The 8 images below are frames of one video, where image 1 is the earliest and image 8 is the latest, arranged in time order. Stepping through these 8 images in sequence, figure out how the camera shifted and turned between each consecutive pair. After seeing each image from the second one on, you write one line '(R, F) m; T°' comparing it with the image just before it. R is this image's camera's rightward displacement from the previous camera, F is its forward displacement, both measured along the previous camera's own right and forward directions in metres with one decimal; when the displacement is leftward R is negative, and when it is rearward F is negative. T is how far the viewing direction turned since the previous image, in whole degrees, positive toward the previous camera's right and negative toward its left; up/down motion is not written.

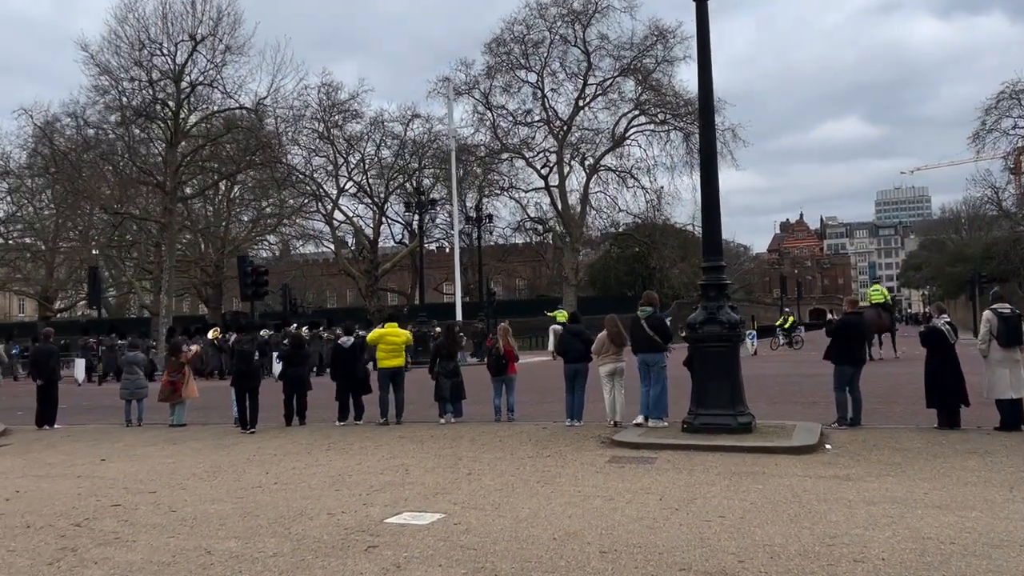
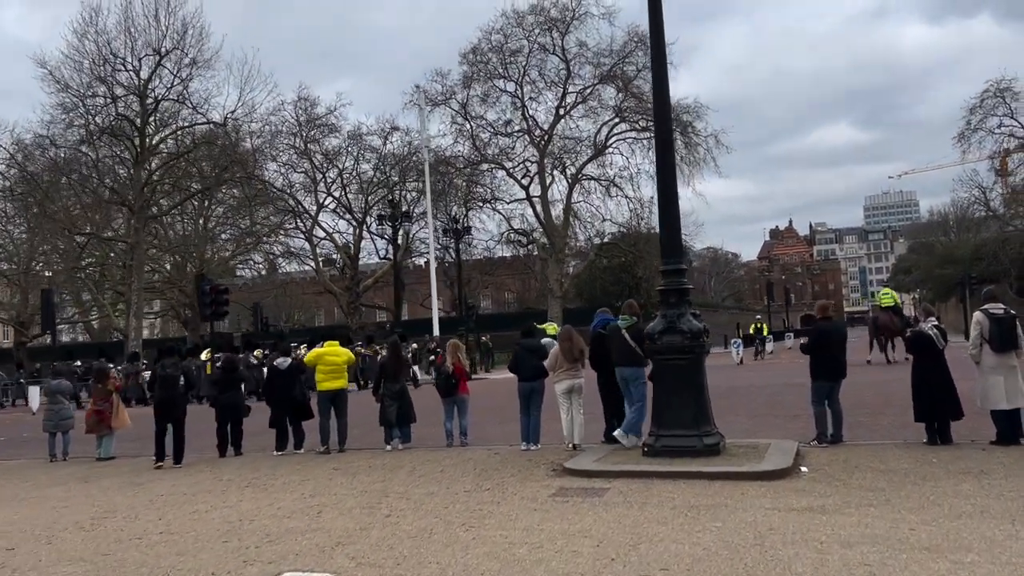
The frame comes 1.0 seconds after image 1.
(+0.8, +1.3) m; 0°
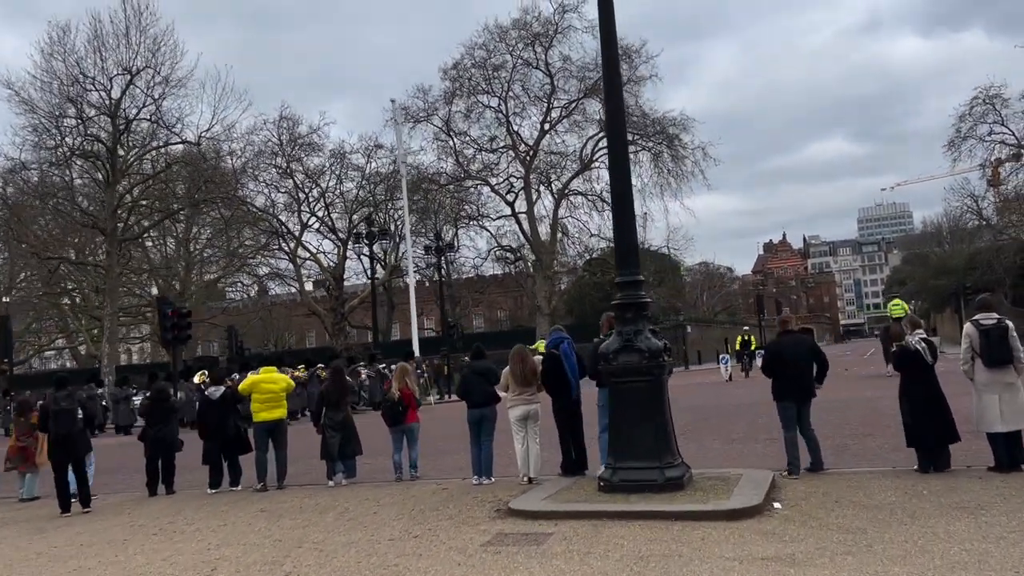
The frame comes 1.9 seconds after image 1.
(+0.7, +1.2) m; 0°
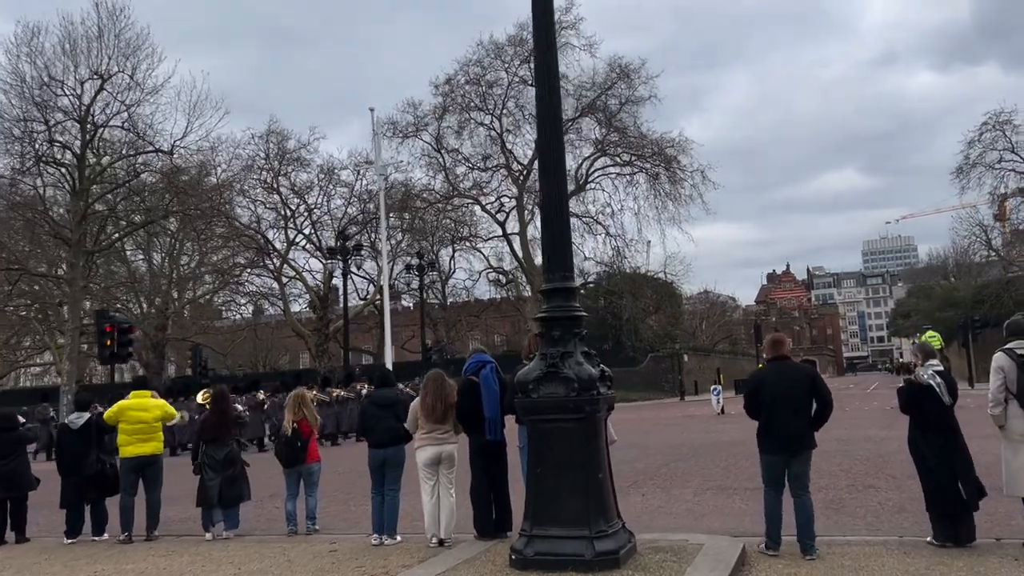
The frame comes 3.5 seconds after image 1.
(+1.1, +2.4) m; 0°
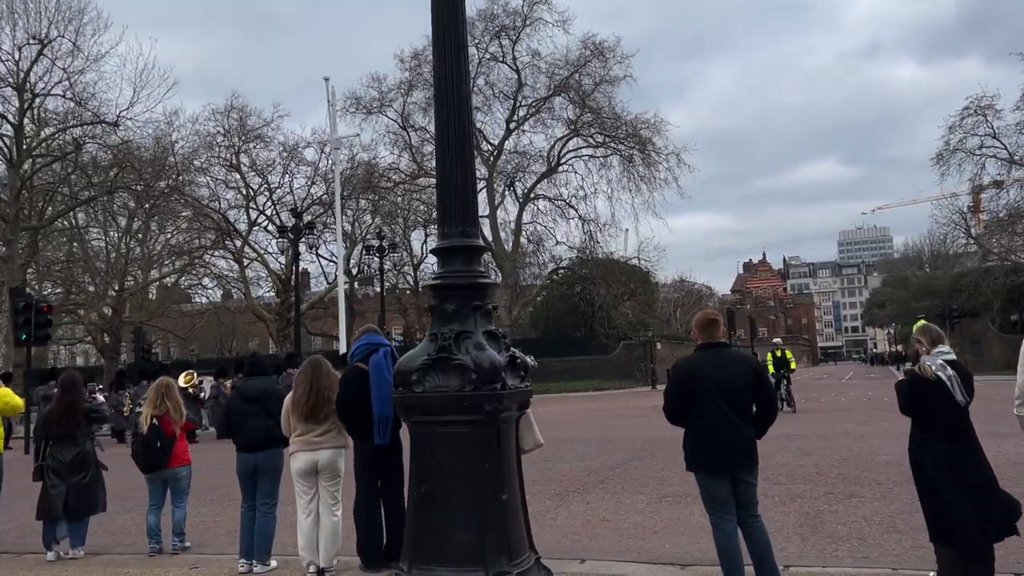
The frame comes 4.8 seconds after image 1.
(+0.7, +1.9) m; +2°
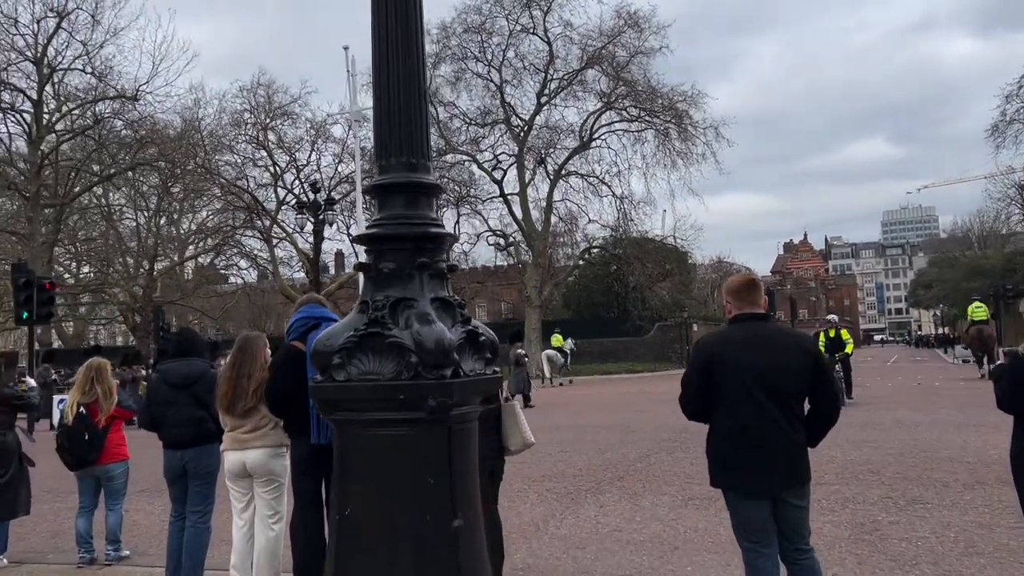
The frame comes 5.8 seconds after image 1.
(+0.4, +1.5) m; -3°
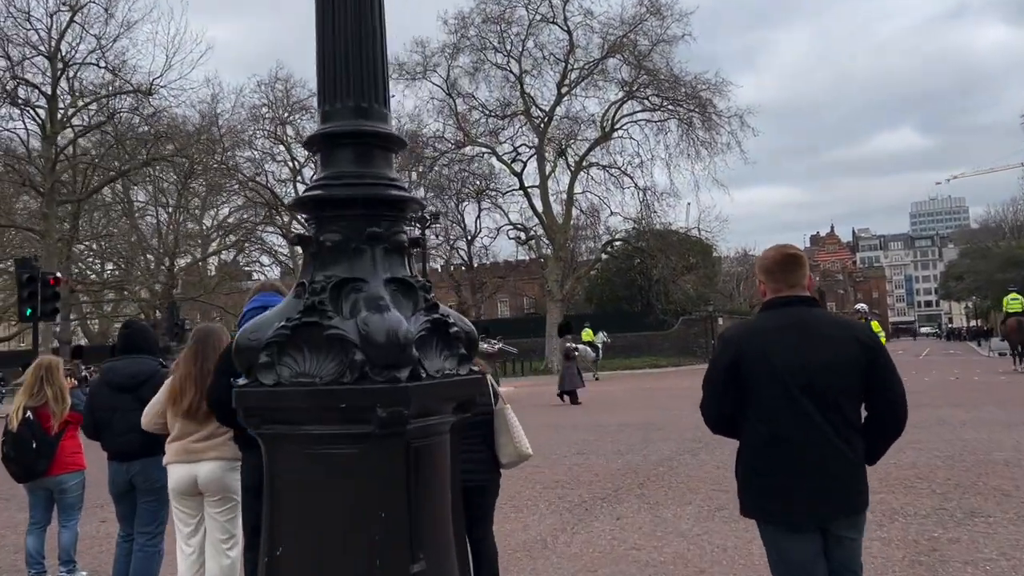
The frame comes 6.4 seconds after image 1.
(+0.2, +0.9) m; -2°
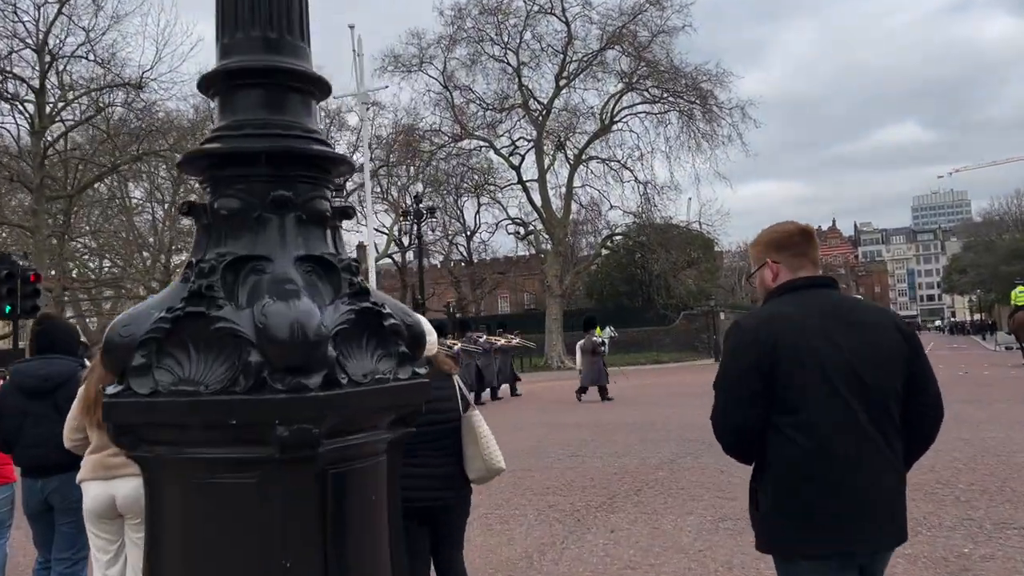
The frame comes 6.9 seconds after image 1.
(+0.2, +0.7) m; 0°
